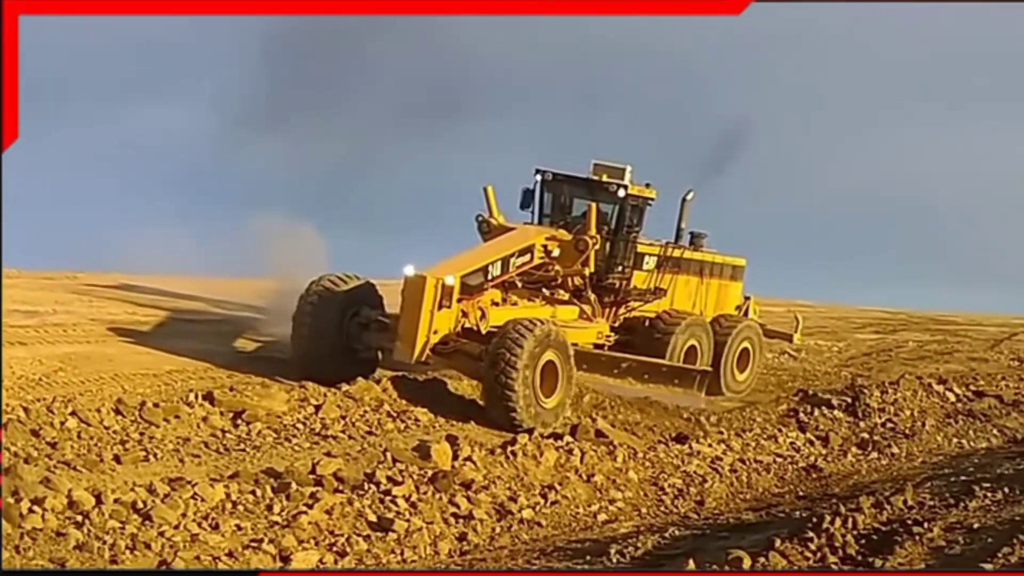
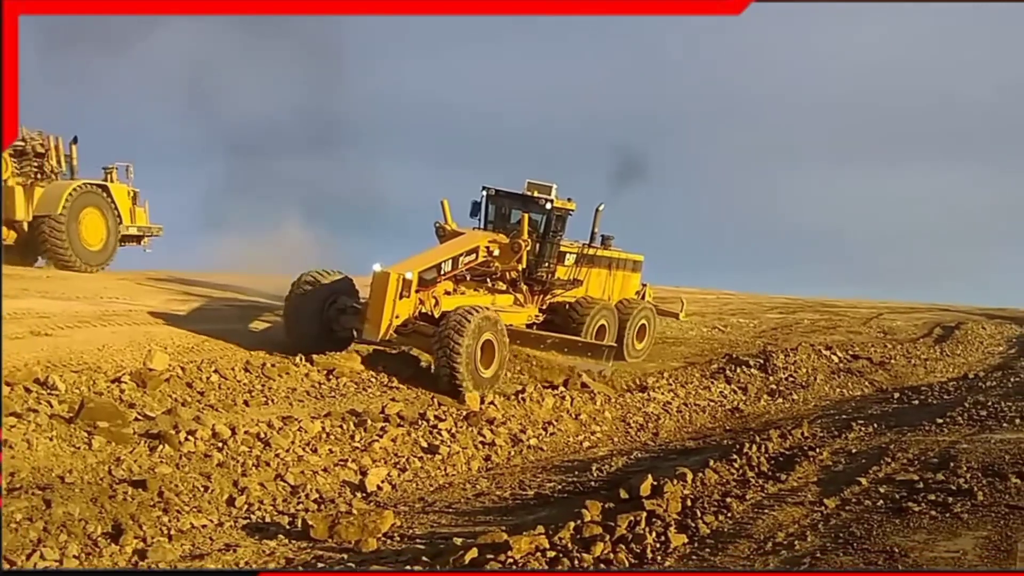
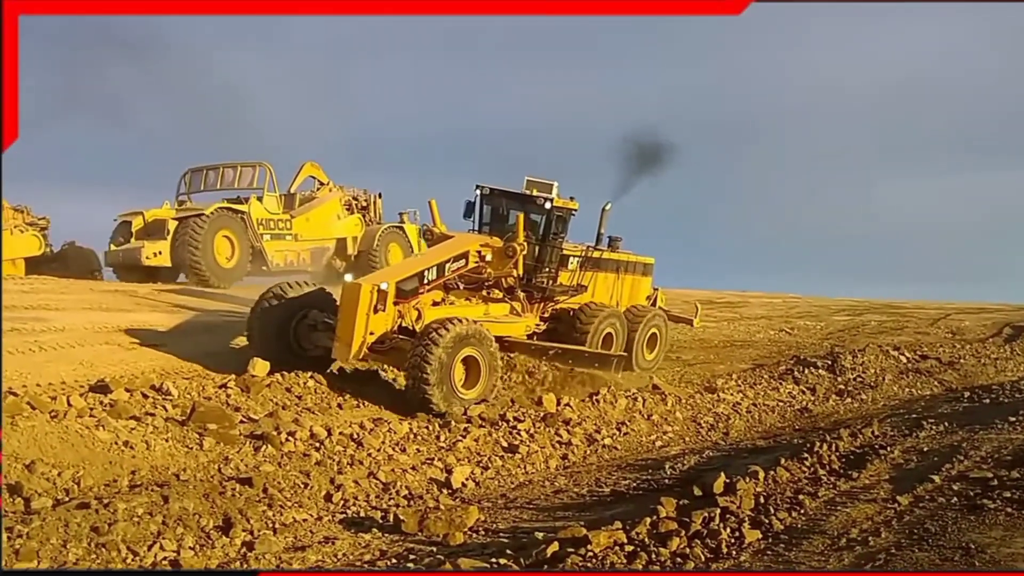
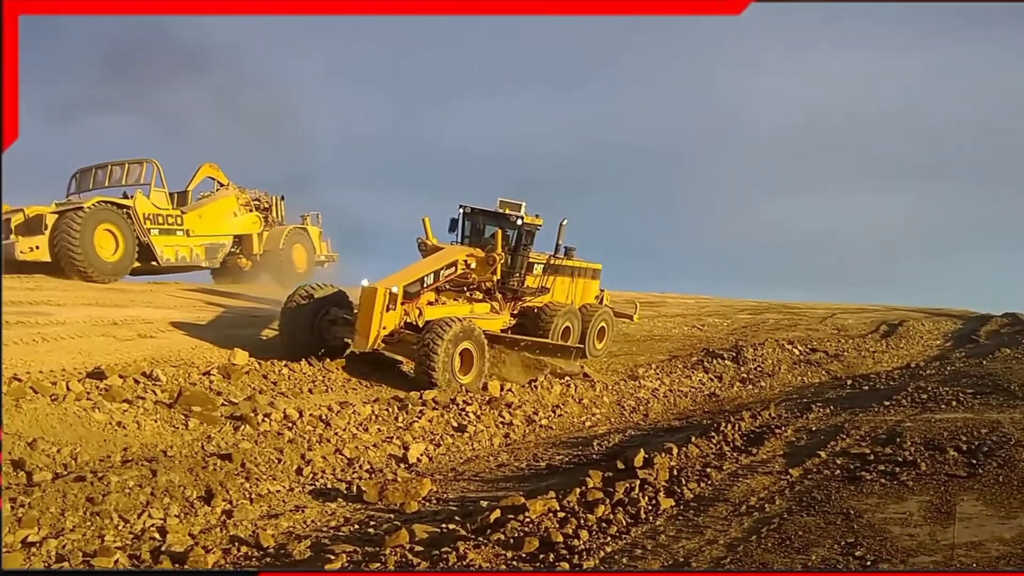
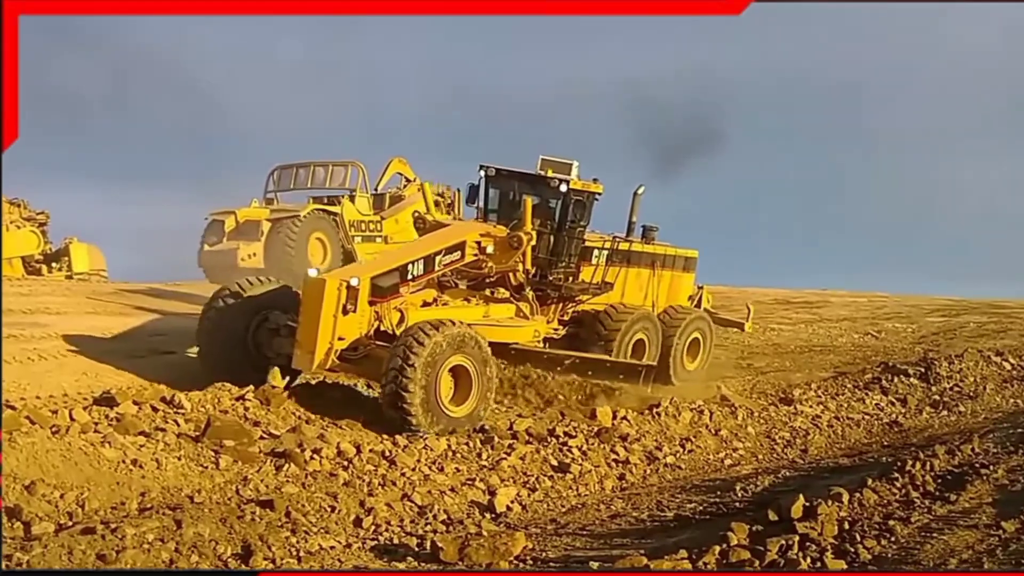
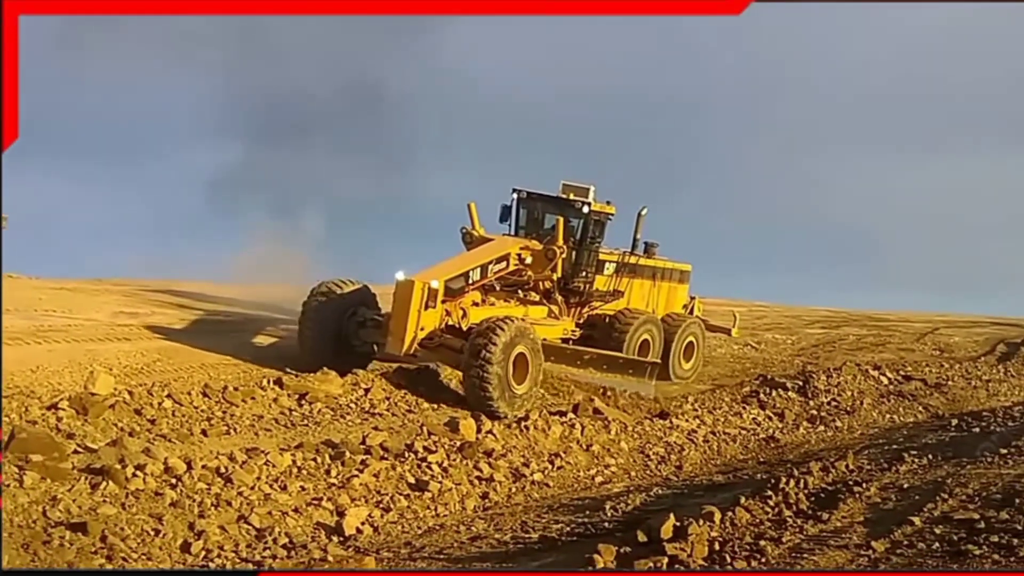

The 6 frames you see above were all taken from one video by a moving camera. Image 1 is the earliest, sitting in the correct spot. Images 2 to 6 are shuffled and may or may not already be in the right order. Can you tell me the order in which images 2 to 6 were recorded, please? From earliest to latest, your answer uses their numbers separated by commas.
6, 2, 4, 3, 5
